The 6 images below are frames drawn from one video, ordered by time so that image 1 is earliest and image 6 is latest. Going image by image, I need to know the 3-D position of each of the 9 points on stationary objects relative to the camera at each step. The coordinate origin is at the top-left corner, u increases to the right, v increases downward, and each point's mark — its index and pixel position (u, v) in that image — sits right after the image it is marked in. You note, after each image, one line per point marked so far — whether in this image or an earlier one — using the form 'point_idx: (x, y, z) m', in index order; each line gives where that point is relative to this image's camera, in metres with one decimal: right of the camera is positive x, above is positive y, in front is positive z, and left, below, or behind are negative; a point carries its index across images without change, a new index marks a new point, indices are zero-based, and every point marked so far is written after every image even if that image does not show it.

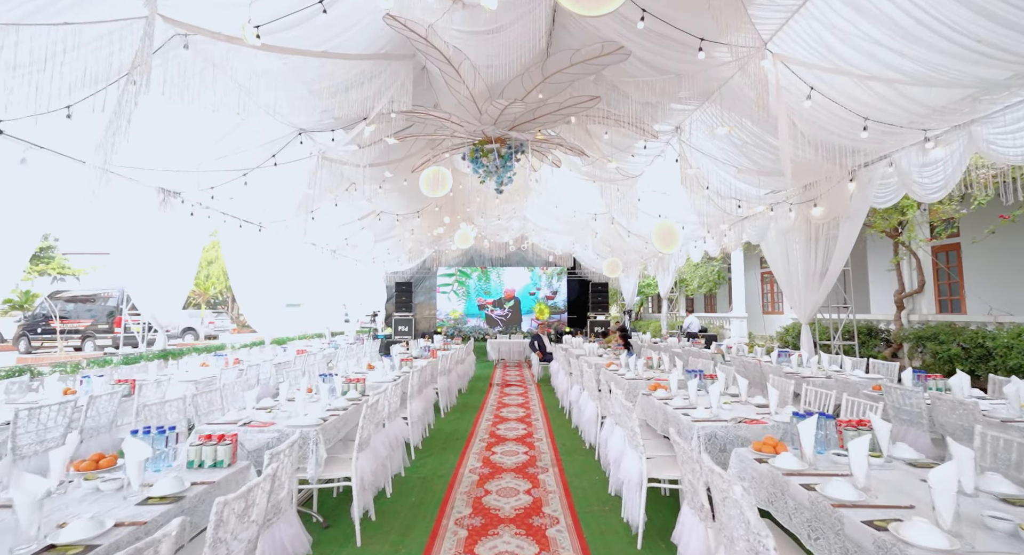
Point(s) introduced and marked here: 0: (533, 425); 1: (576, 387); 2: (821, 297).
0: (+0.3, -2.0, +6.5) m
1: (+0.9, -1.5, +6.4) m
2: (+4.7, -0.3, +7.3) m
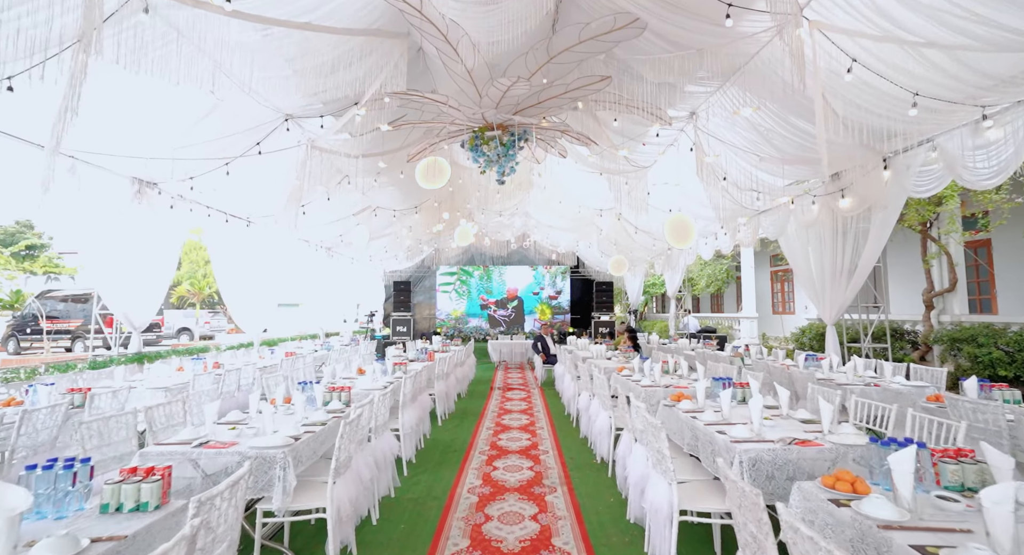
0: (+0.3, -2.0, +6.0) m
1: (+0.9, -1.4, +5.9) m
2: (+4.8, -0.3, +6.8) m
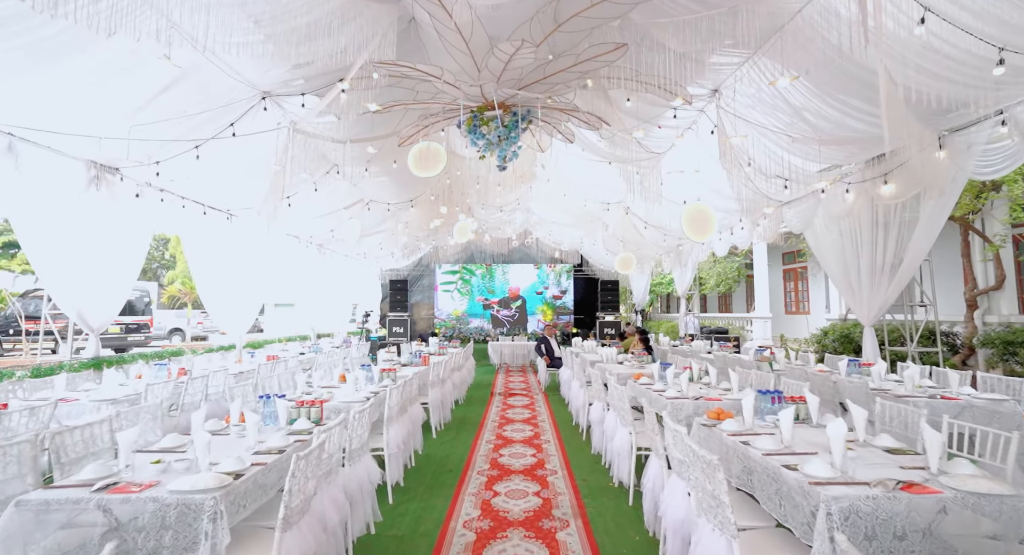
0: (+0.4, -1.9, +5.3) m
1: (+0.9, -1.4, +5.2) m
2: (+4.8, -0.2, +6.1) m
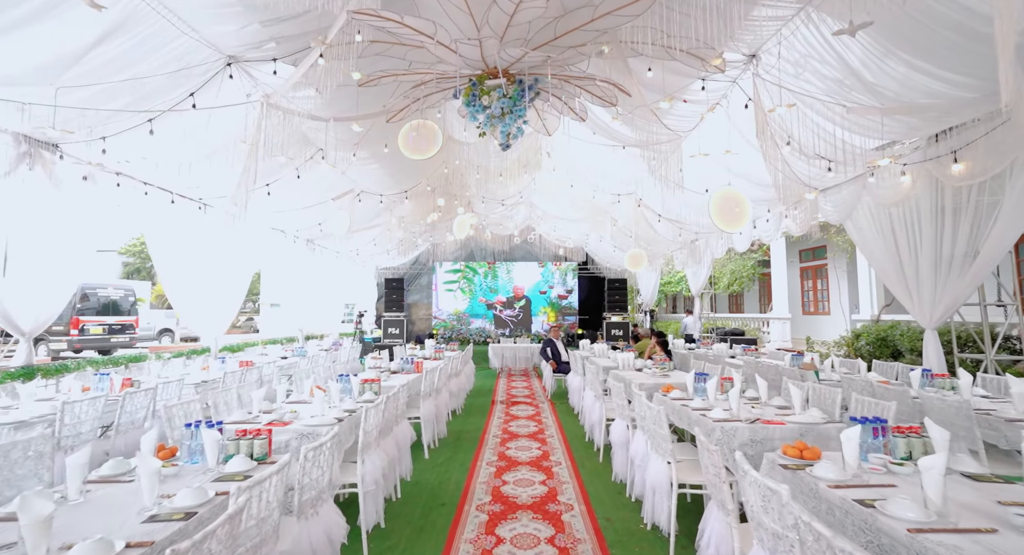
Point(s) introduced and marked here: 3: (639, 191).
0: (+0.4, -1.9, +4.5) m
1: (+1.0, -1.3, +4.4) m
2: (+4.9, -0.2, +5.3) m
3: (+2.3, +1.6, +8.8) m
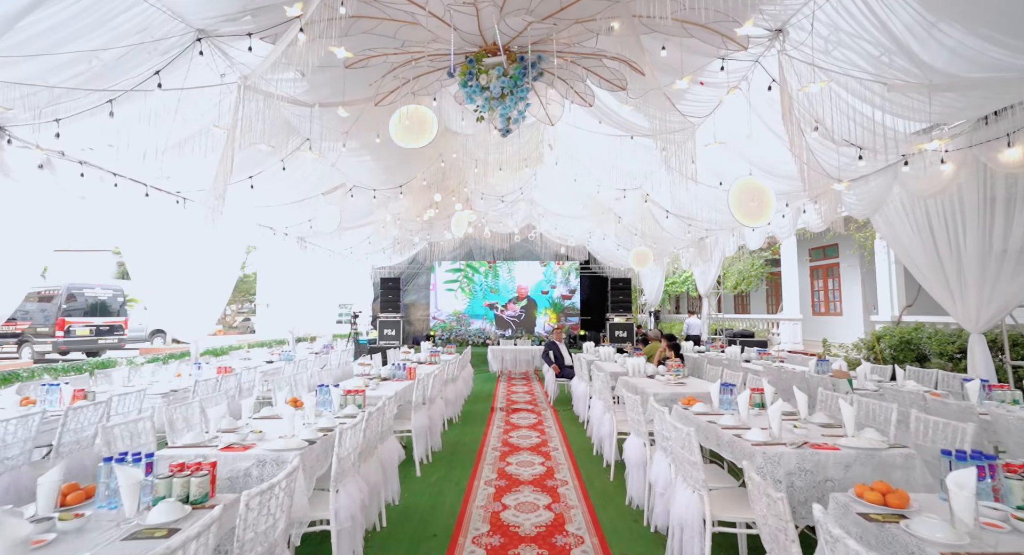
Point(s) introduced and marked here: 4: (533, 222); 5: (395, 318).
0: (+0.4, -1.9, +4.0) m
1: (+1.0, -1.3, +3.9) m
2: (+4.9, -0.1, +4.8) m
3: (+2.3, +1.6, +8.3) m
4: (+0.6, +1.7, +14.7) m
5: (-3.8, -1.3, +15.6) m
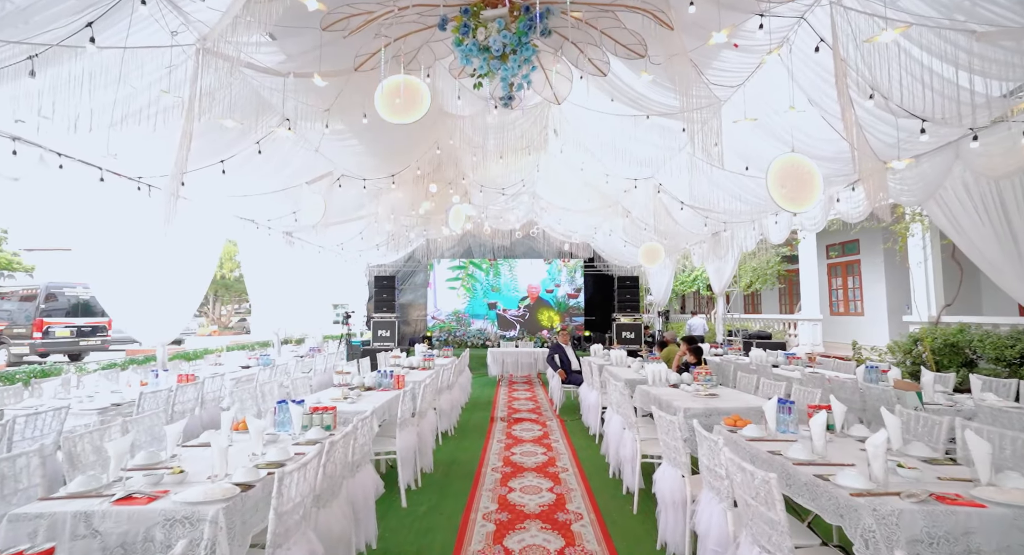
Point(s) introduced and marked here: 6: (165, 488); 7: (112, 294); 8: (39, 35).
0: (+0.4, -1.8, +3.3) m
1: (+1.0, -1.3, +3.1) m
2: (+4.9, -0.1, +4.0) m
3: (+2.4, +1.6, +7.5) m
4: (+0.7, +1.8, +13.9) m
5: (-3.8, -1.3, +14.9) m
6: (-1.6, -0.9, +2.1) m
7: (-5.3, -0.1, +6.5) m
8: (-3.5, +1.8, +3.5) m
